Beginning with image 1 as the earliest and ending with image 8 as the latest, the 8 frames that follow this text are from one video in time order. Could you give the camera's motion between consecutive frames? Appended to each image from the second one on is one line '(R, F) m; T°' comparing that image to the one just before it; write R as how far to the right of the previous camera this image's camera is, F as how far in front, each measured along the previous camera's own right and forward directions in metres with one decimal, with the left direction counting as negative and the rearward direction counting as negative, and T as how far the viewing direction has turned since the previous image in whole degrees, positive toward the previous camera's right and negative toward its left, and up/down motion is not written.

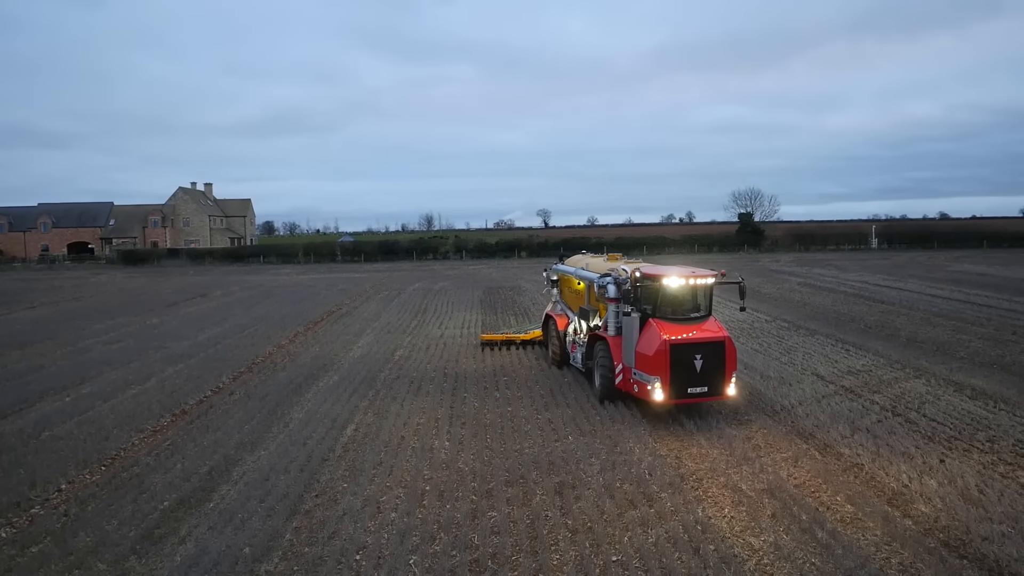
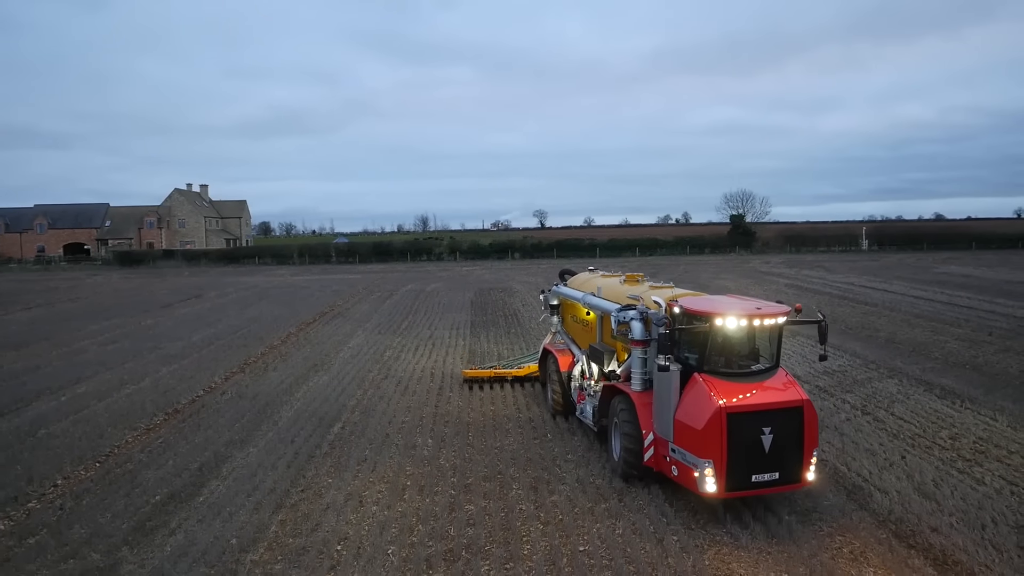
(+0.2, -0.3) m; 0°
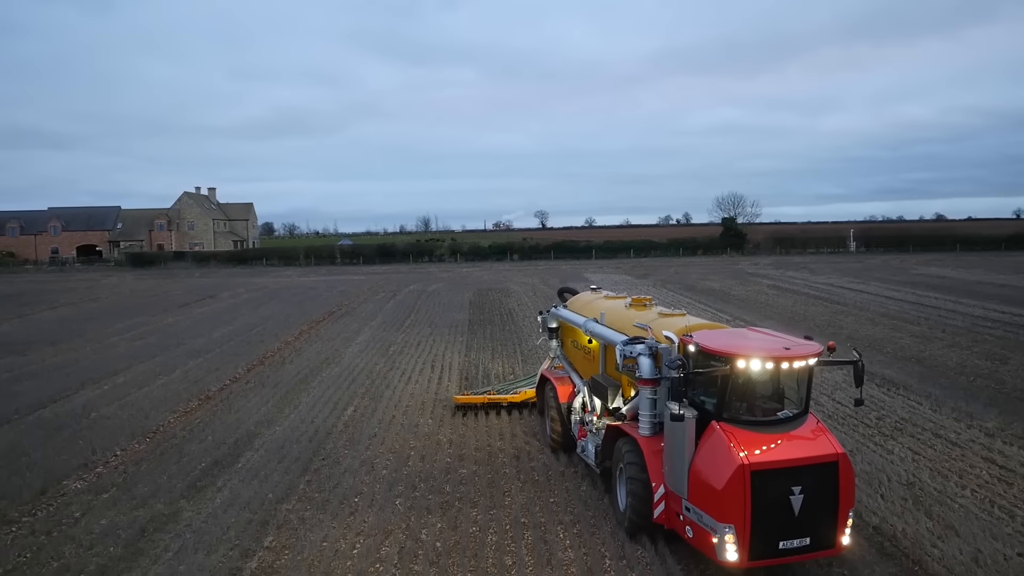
(+0.2, -1.5) m; 0°
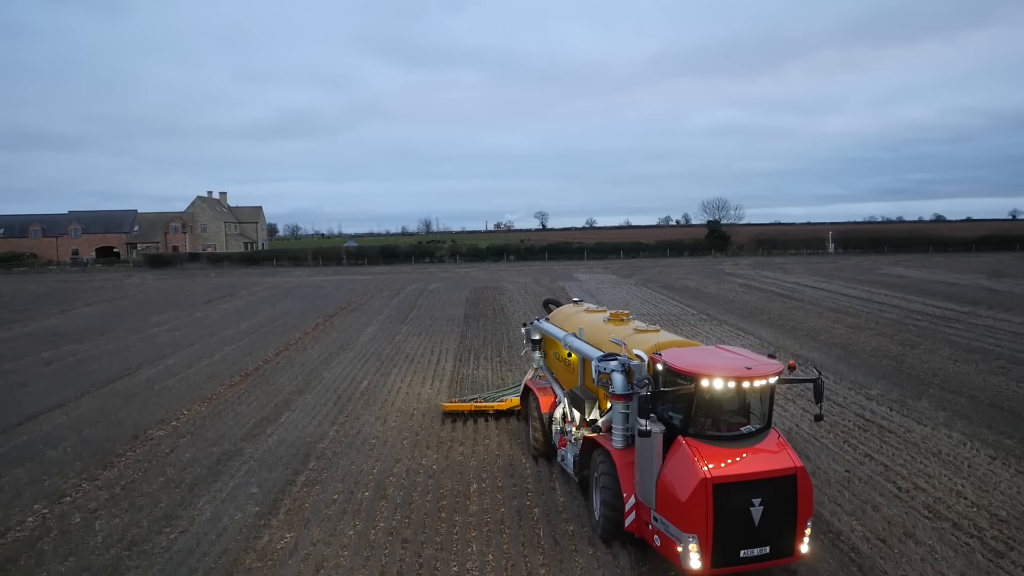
(+0.4, -2.6) m; 0°
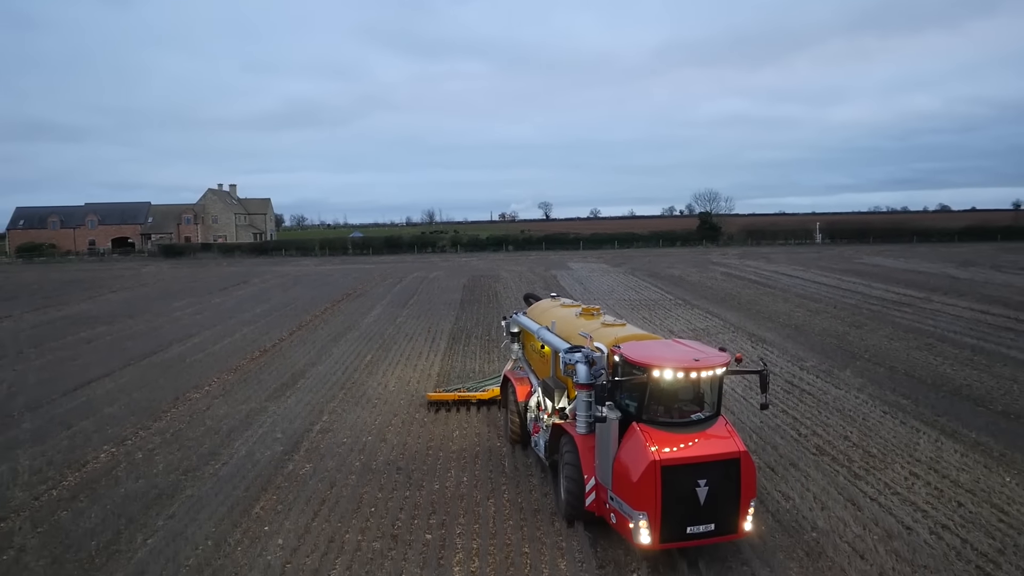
(+0.5, -1.9) m; 0°
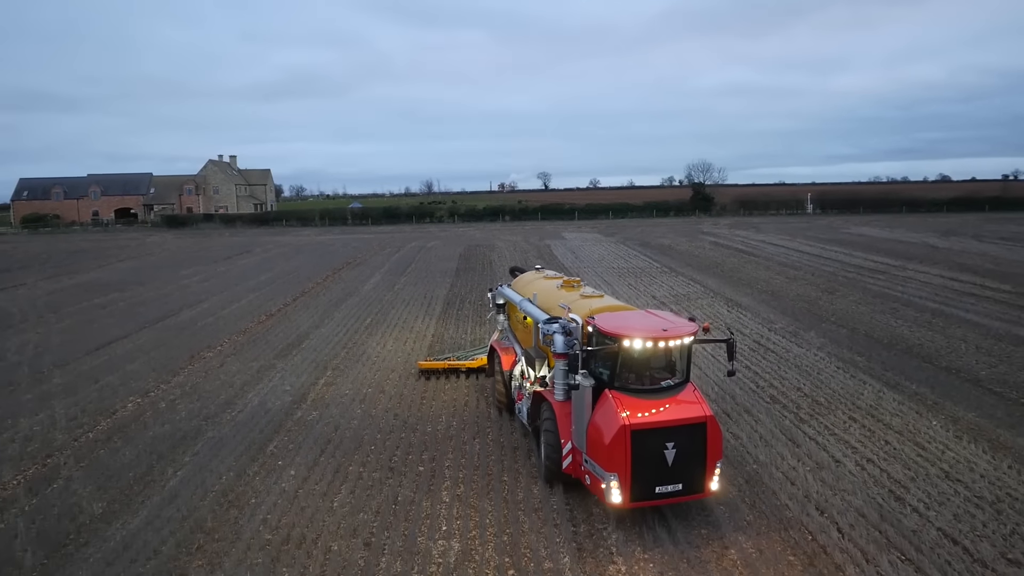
(+0.2, -1.0) m; 0°
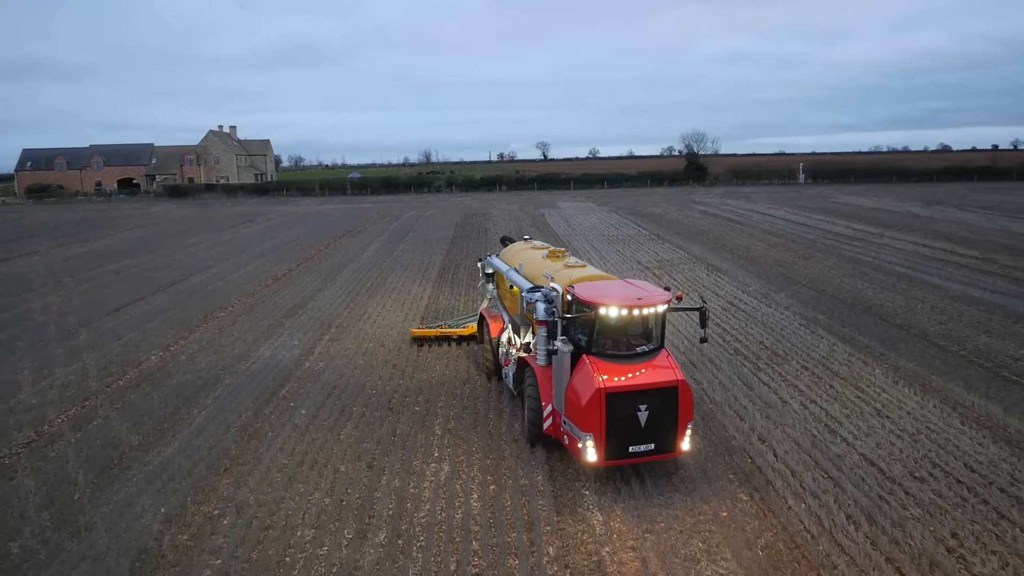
(+0.2, -1.1) m; 0°
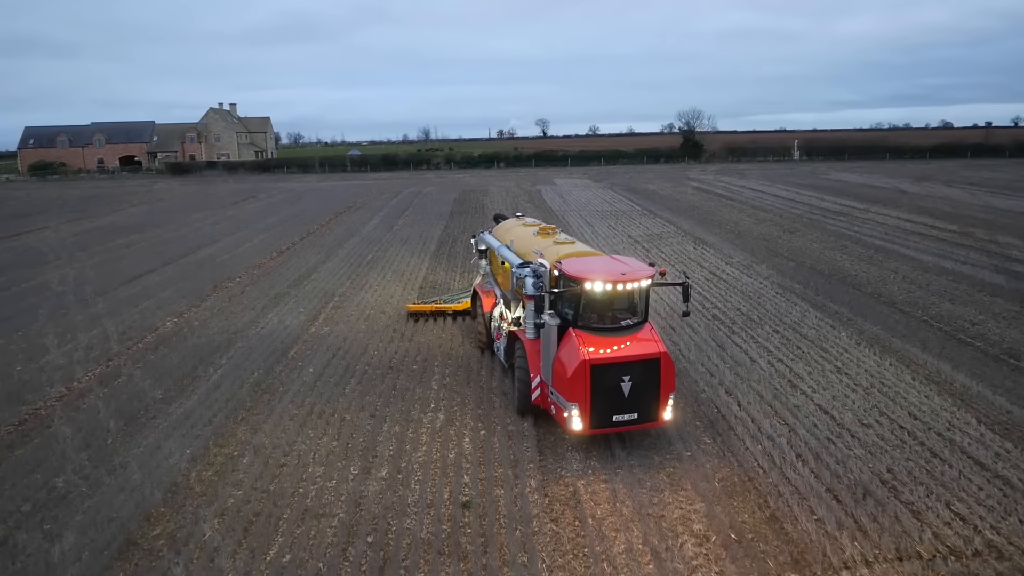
(+0.1, -0.8) m; 0°
